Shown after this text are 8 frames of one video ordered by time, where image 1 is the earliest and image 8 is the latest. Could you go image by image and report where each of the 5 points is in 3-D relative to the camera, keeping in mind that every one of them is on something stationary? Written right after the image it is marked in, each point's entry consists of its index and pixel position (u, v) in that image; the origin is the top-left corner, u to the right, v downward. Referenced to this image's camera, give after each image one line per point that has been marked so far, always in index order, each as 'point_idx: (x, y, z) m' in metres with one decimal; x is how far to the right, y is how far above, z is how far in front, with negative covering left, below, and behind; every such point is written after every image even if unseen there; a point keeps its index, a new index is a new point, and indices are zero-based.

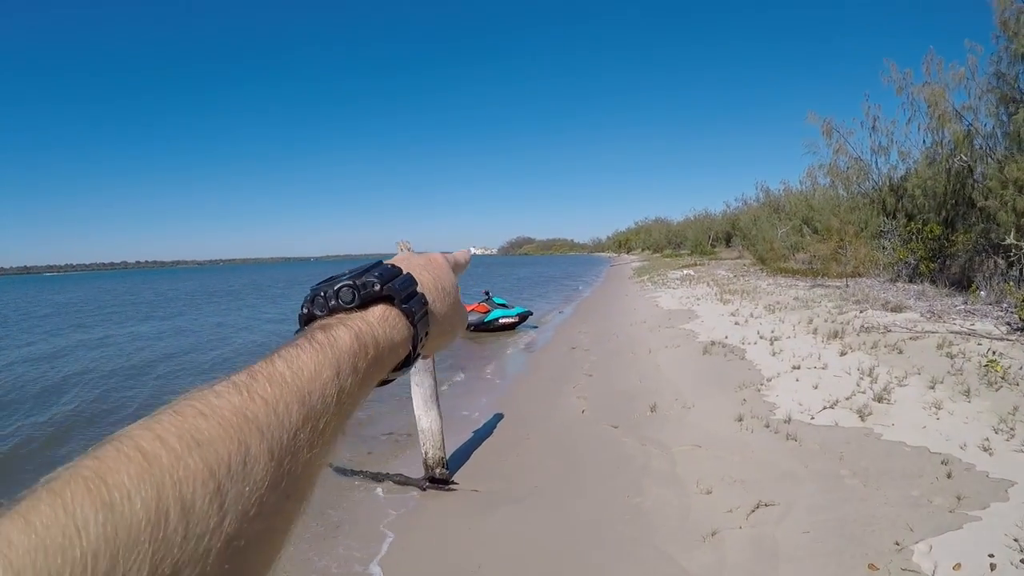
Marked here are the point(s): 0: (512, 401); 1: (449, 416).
0: (0.0, -2.1, +9.5) m
1: (-1.1, -2.3, +9.2) m
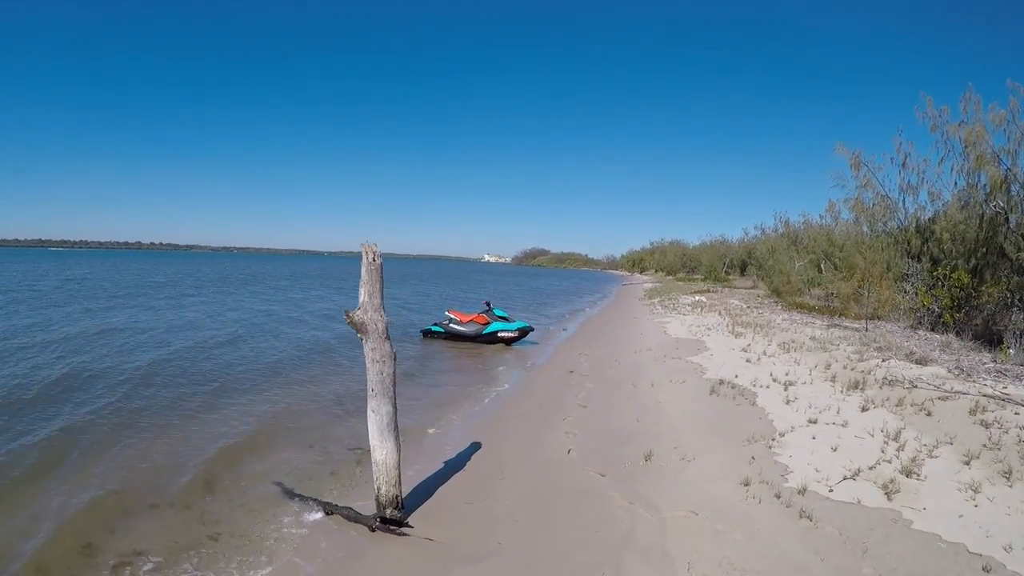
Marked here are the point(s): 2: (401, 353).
0: (-0.3, -2.4, +8.7) m
1: (-1.4, -2.5, +8.3) m
2: (-3.5, -2.0, +16.4) m
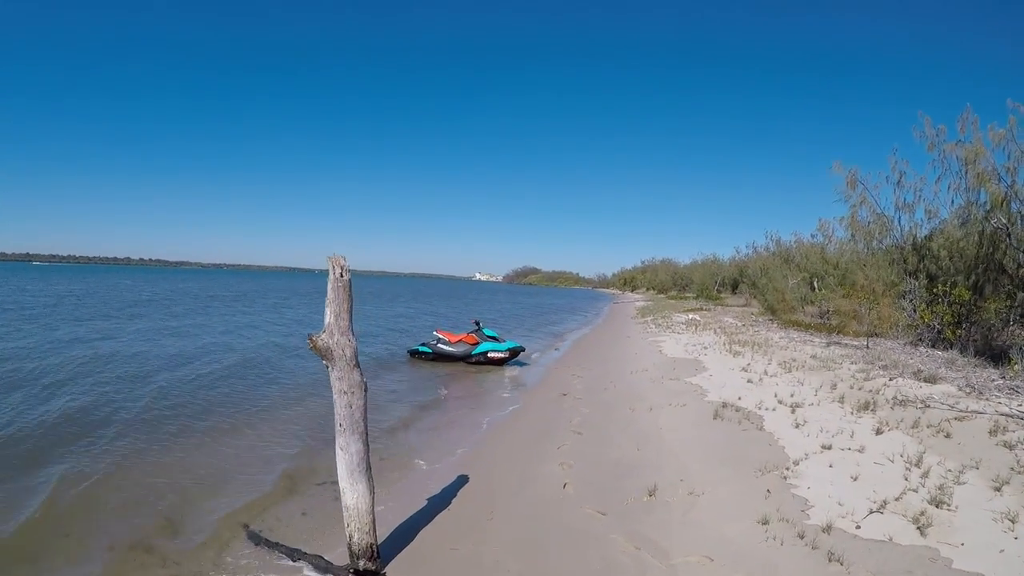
0: (-0.4, -2.7, +8.0) m
1: (-1.6, -2.8, +7.6) m
2: (-3.8, -2.6, +15.6) m
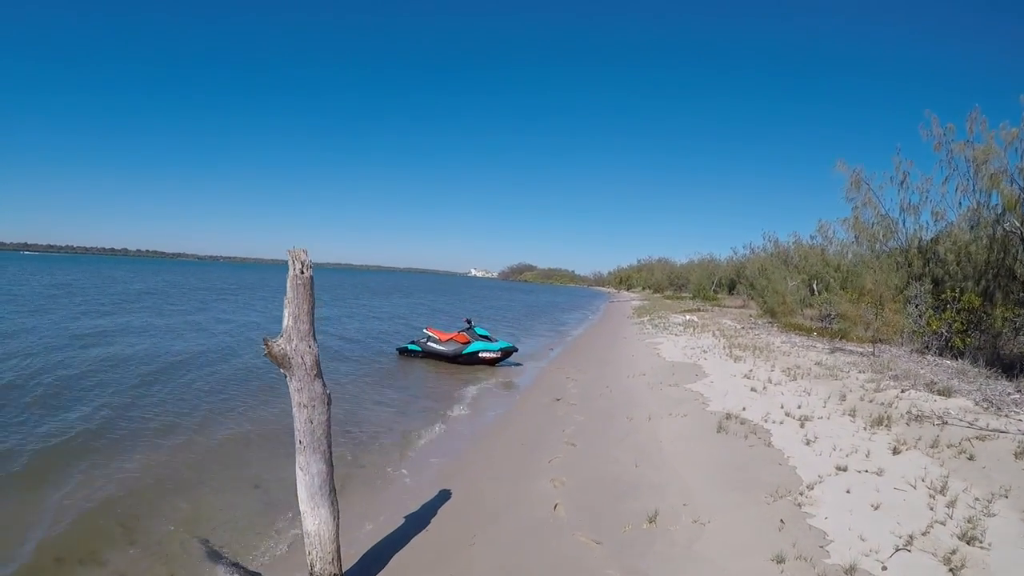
0: (-0.6, -2.6, +7.4) m
1: (-1.8, -2.7, +7.0) m
2: (-4.0, -2.4, +15.0) m
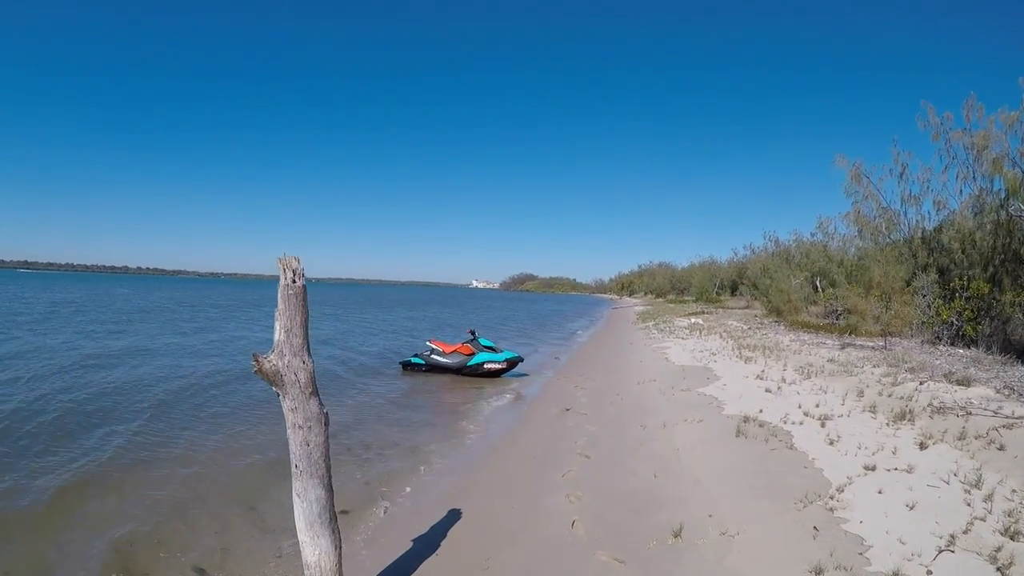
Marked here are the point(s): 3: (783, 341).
0: (-0.5, -2.8, +7.0) m
1: (-1.6, -2.9, +6.6) m
2: (-3.8, -2.9, +14.7) m
3: (+10.2, -2.0, +19.3) m
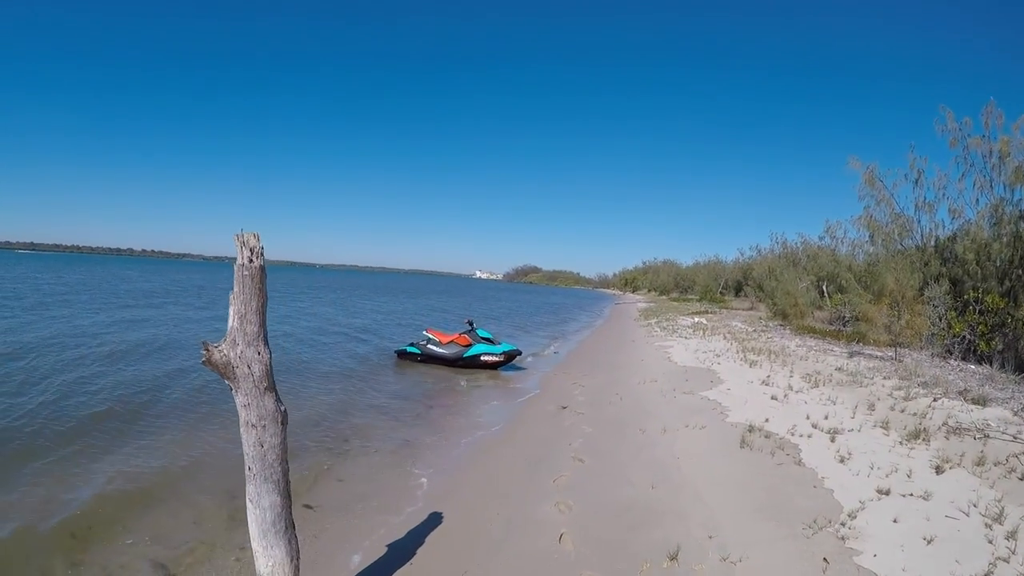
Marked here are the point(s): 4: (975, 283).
0: (-0.6, -2.7, +6.6) m
1: (-1.8, -2.7, +6.2) m
2: (-3.9, -2.5, +14.3) m
3: (+10.2, -2.2, +18.8) m
4: (+15.1, +0.1, +16.4) m
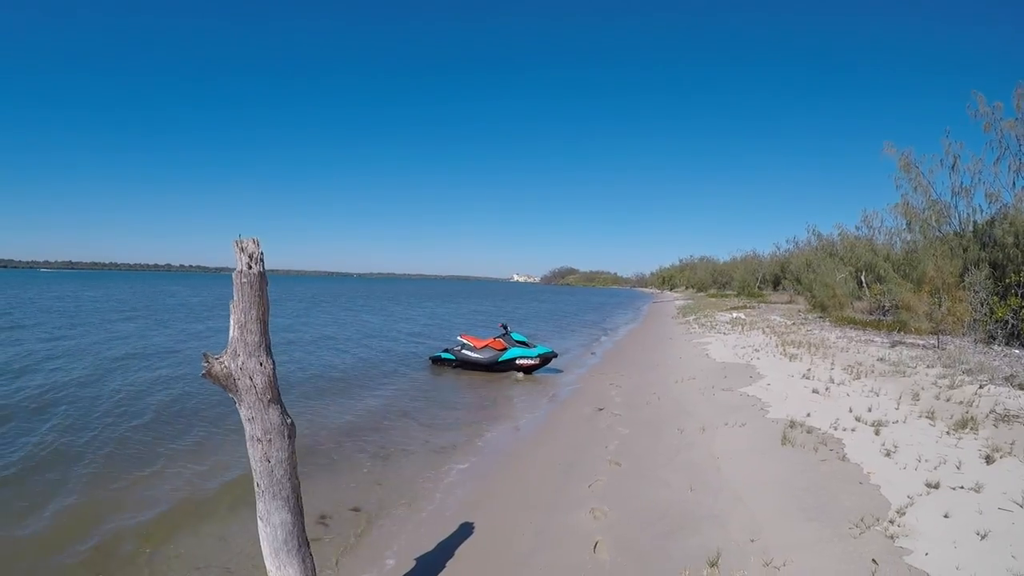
0: (-0.1, -2.8, +6.7) m
1: (-1.3, -2.8, +6.4) m
2: (-3.0, -2.8, +14.5) m
3: (+11.4, -1.8, +18.2) m
4: (+16.0, +0.7, +15.5) m
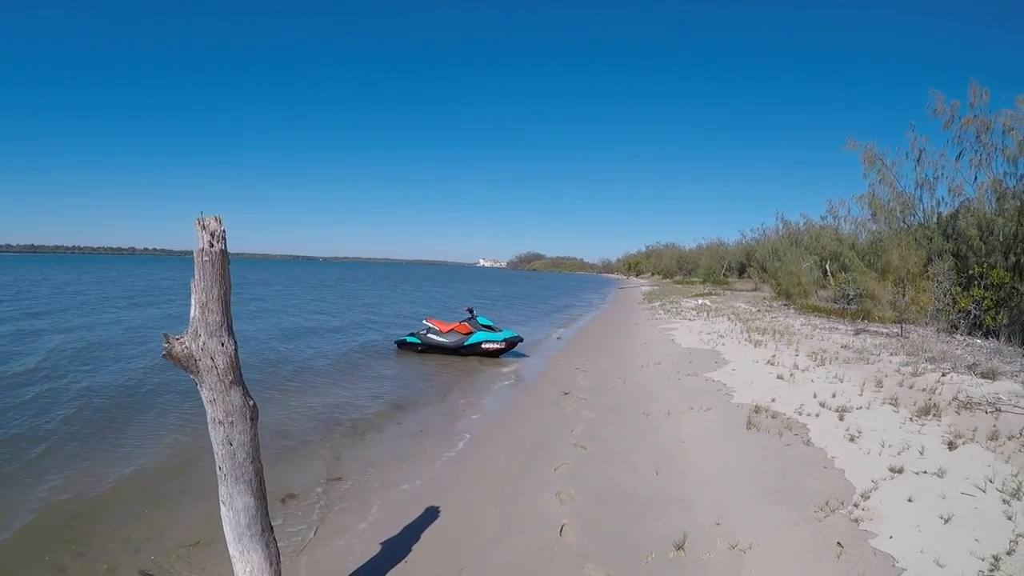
0: (-0.6, -2.5, +6.5) m
1: (-1.8, -2.5, +6.1) m
2: (-3.9, -2.2, +14.1) m
3: (+10.2, -1.4, +18.5) m
4: (+15.0, +1.0, +16.1) m
